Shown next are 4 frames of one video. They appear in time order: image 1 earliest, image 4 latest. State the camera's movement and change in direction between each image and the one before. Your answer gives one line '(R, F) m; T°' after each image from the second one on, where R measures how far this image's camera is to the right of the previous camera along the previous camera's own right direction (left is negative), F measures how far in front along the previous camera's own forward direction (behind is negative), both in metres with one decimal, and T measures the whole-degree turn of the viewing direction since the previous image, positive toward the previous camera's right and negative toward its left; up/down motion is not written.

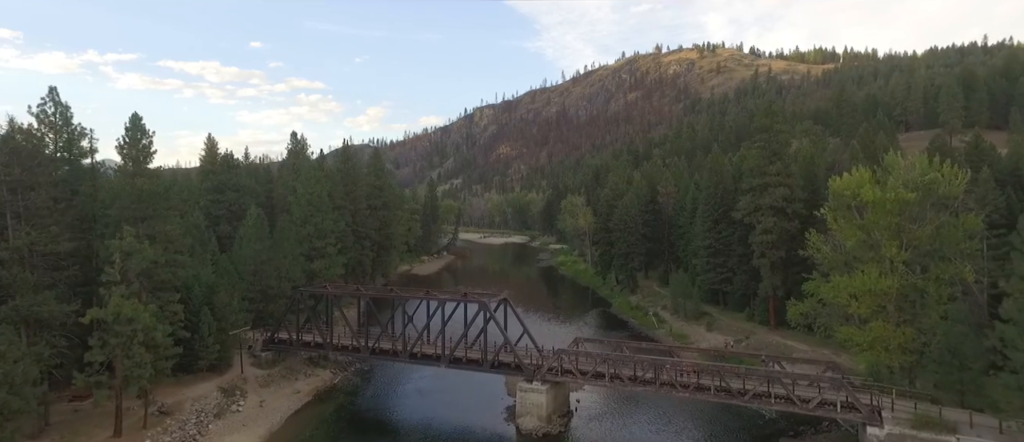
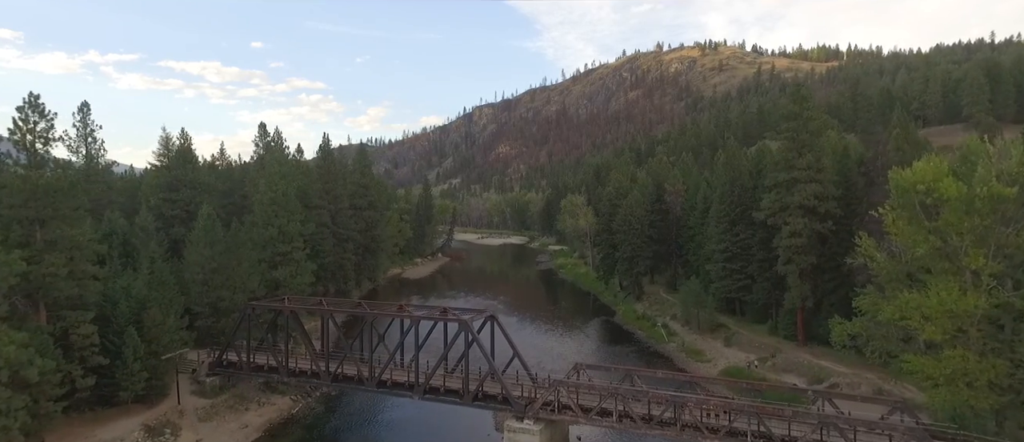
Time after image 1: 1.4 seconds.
(+0.6, +5.6) m; 0°
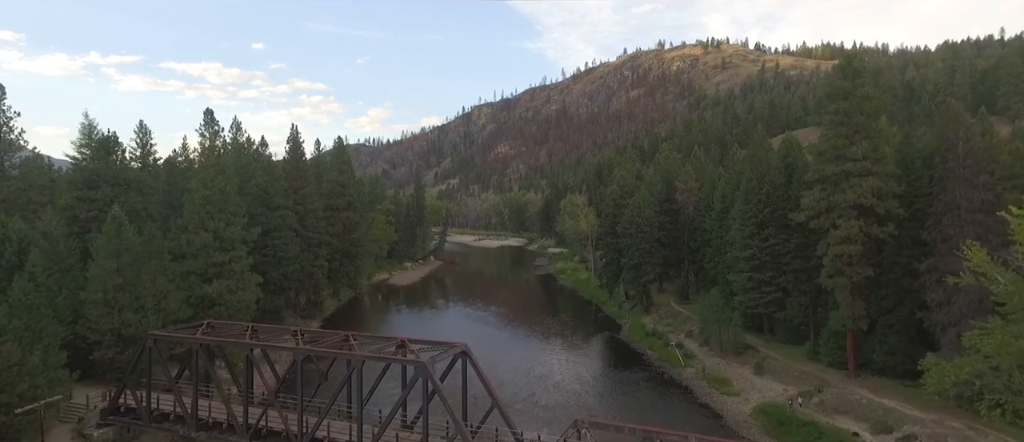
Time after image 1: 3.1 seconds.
(+0.9, +7.3) m; 0°
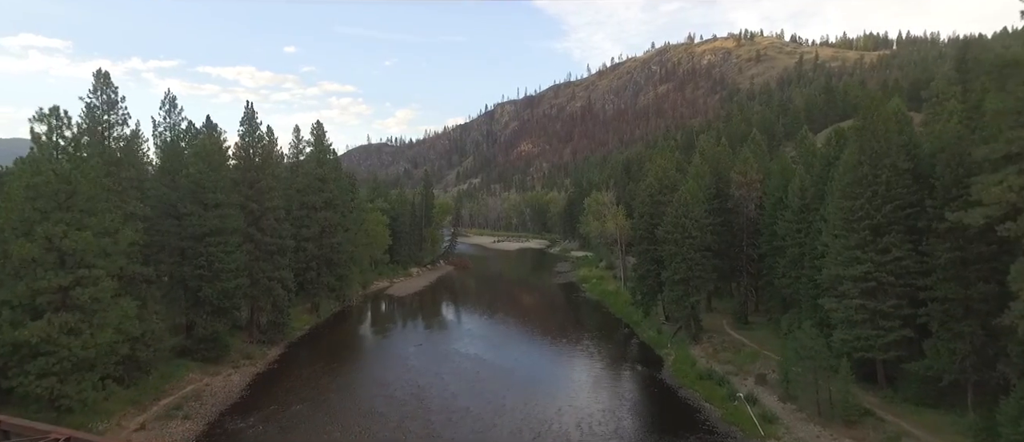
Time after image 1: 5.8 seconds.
(+1.2, +12.6) m; -3°
